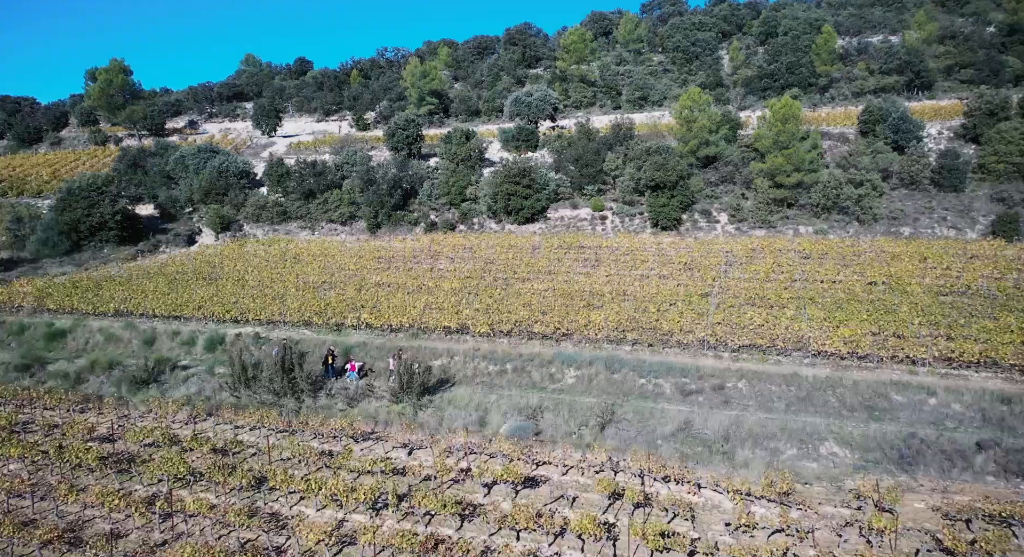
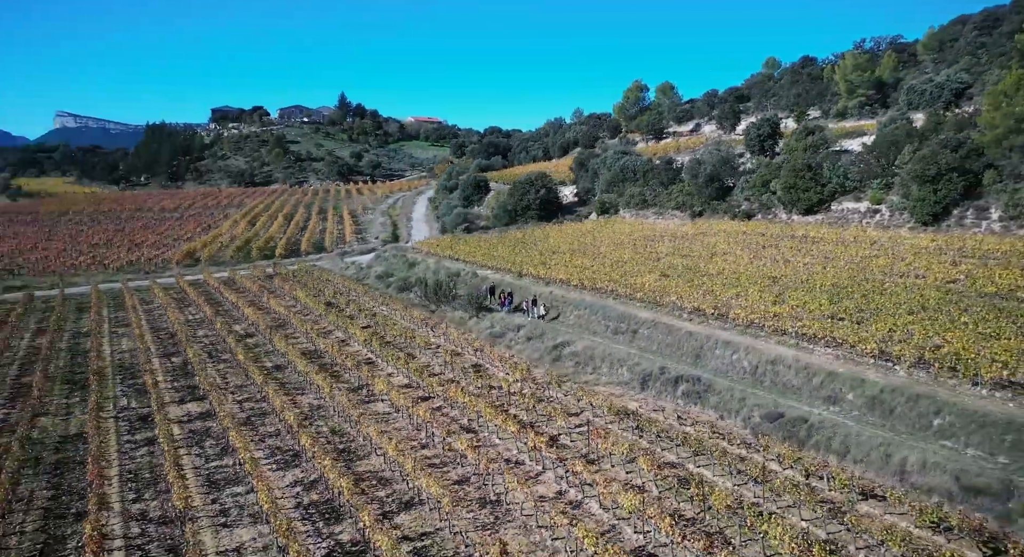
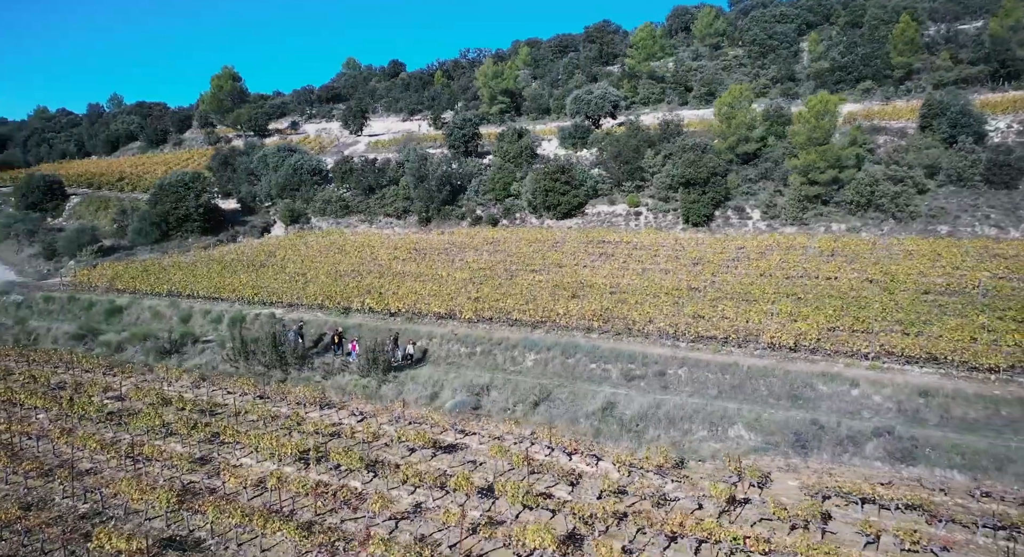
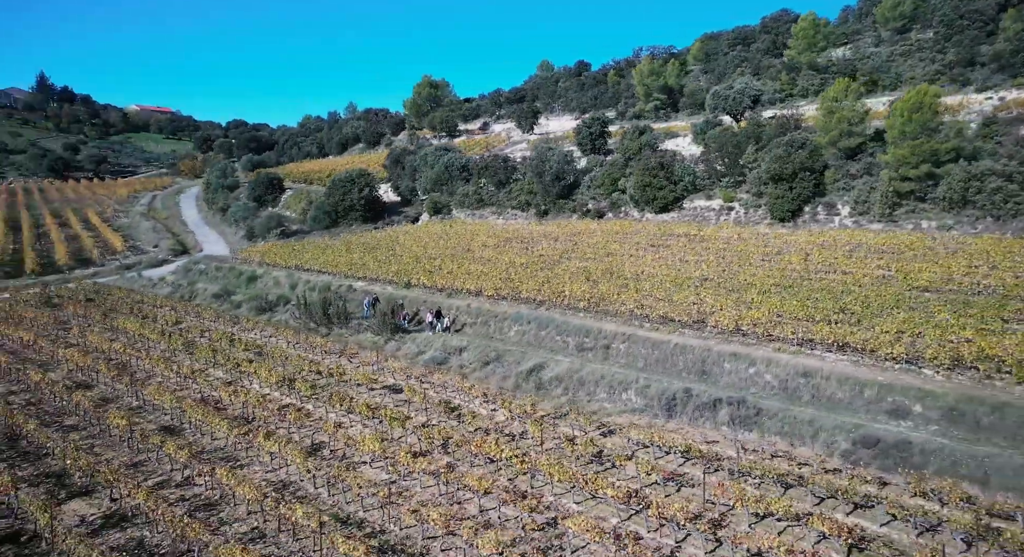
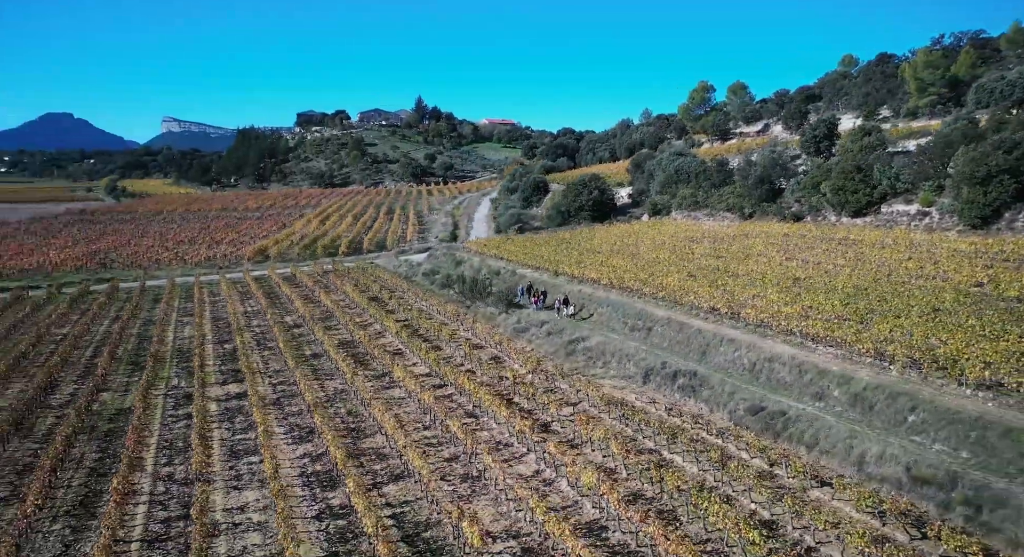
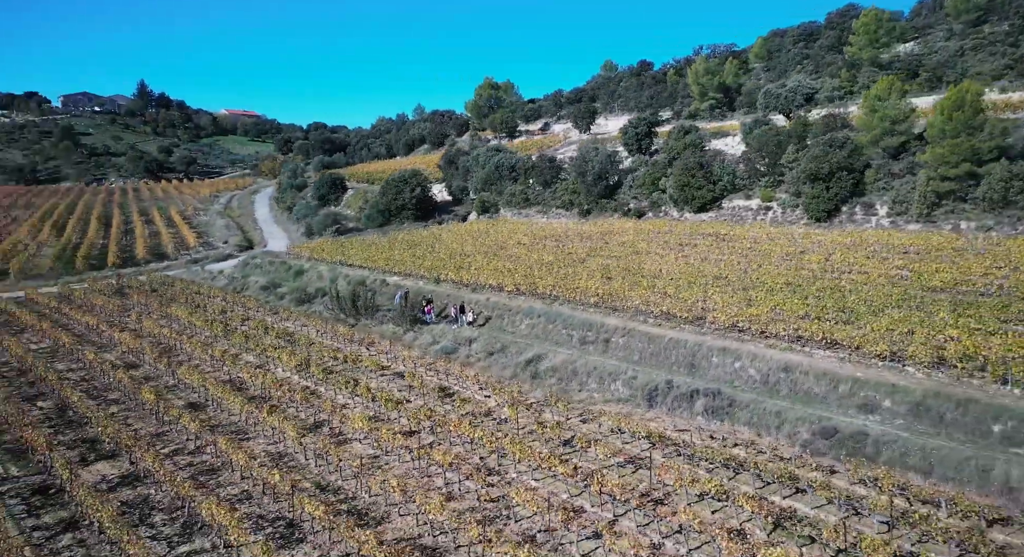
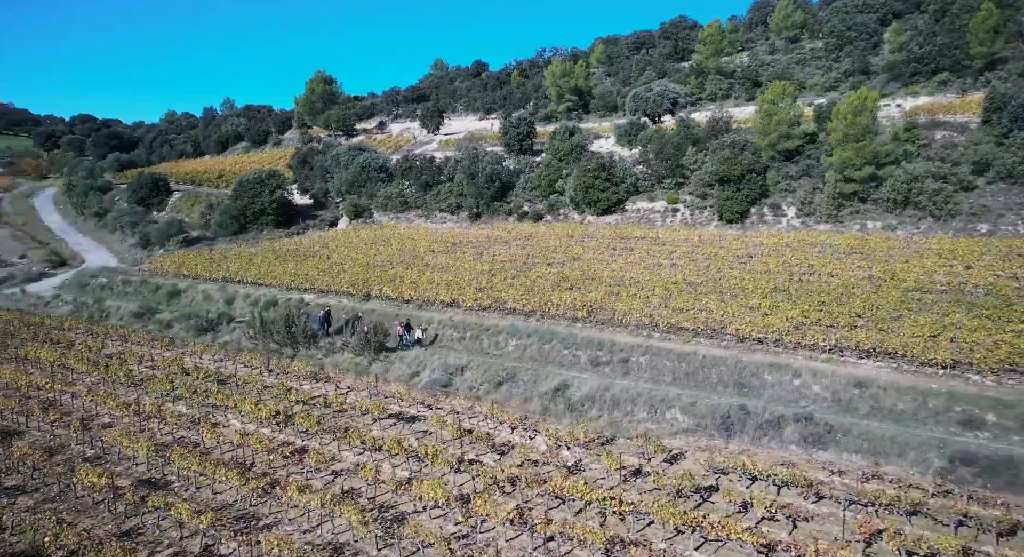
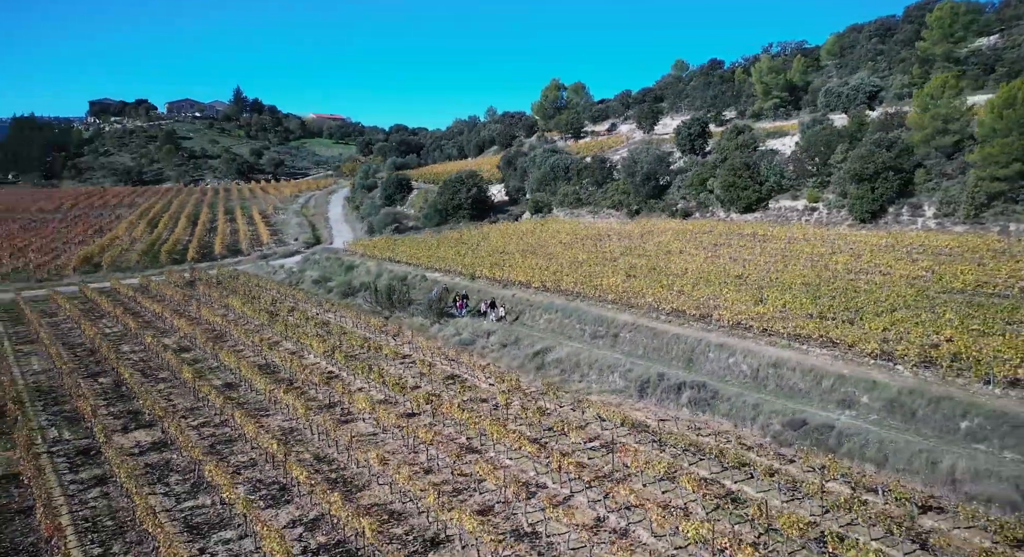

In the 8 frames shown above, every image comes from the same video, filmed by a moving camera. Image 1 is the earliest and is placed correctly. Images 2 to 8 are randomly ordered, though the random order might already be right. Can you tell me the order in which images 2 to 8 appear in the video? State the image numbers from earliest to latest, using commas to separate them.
3, 7, 4, 6, 8, 2, 5
